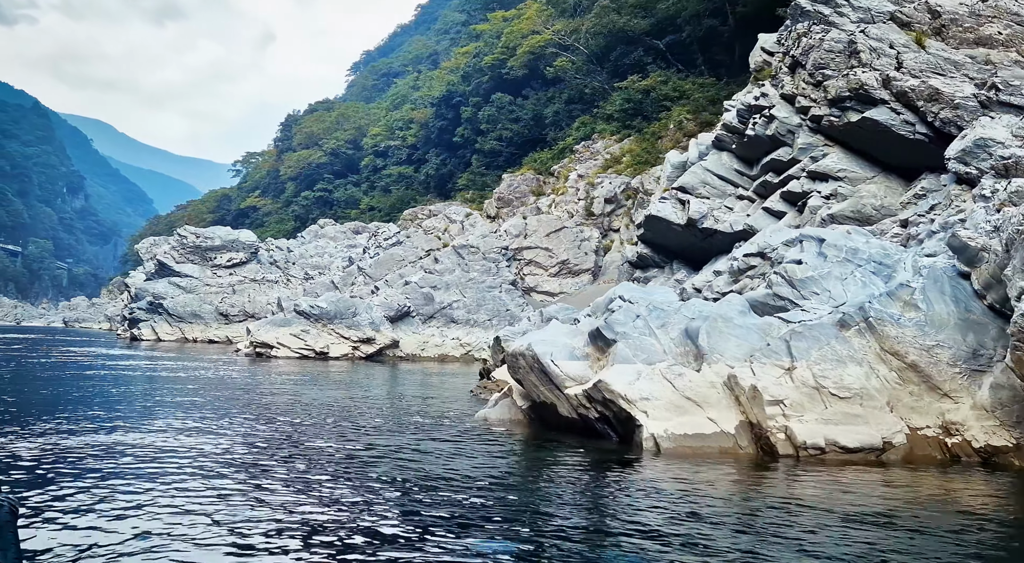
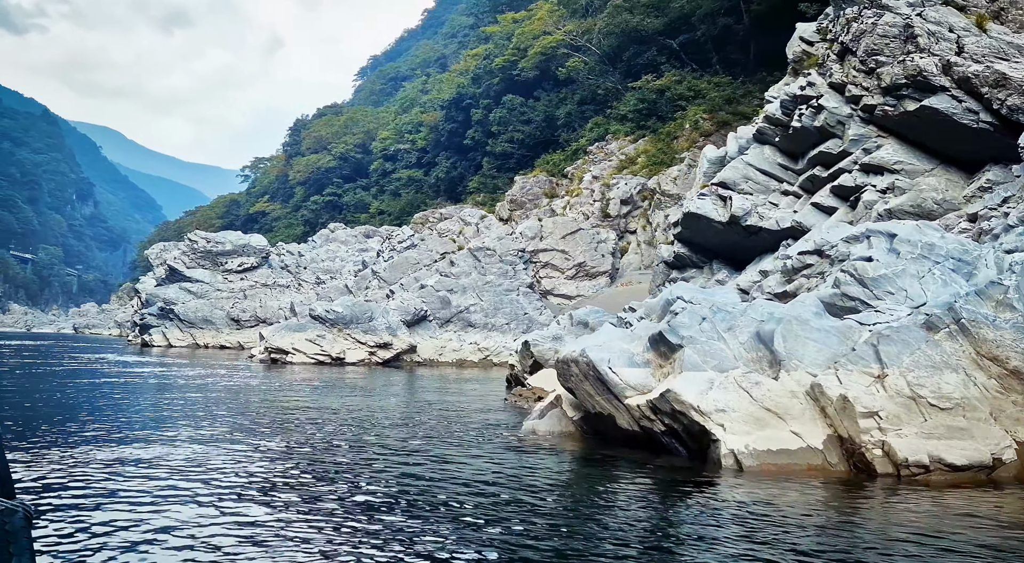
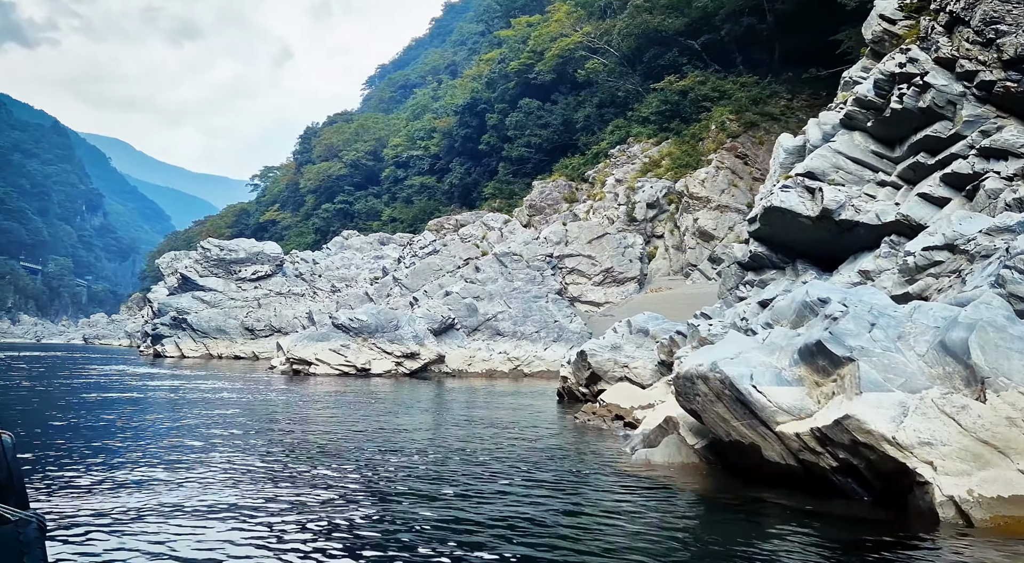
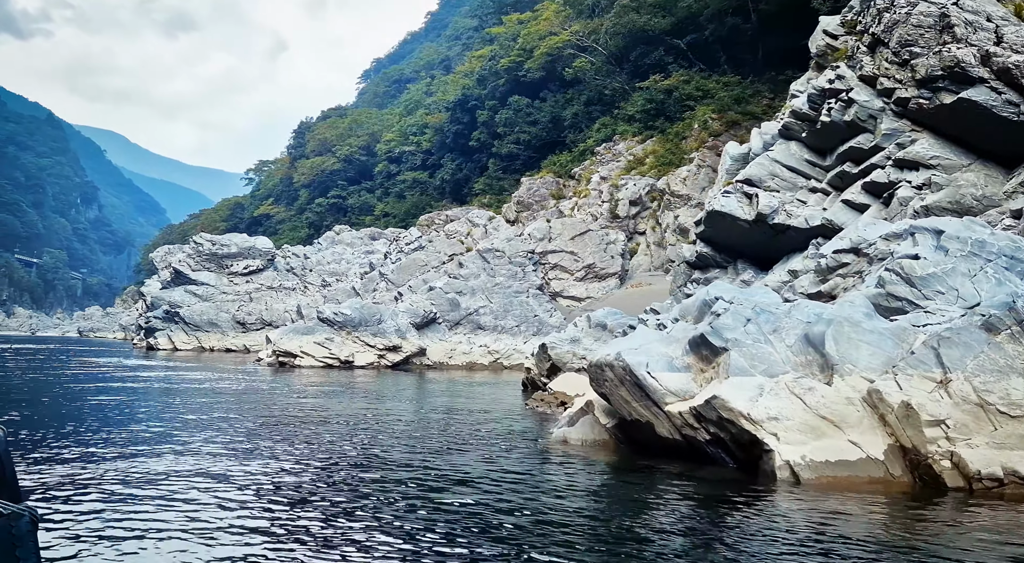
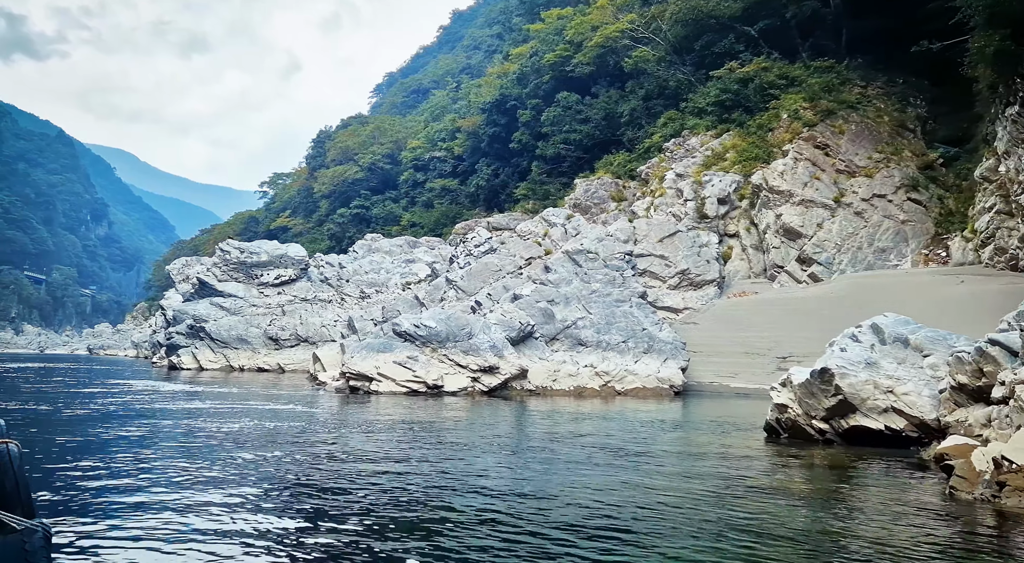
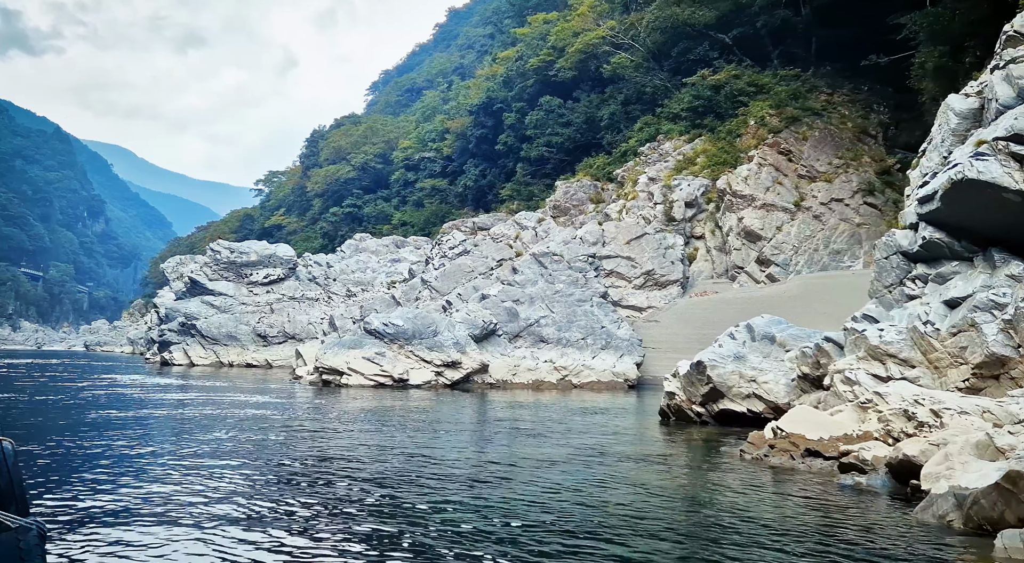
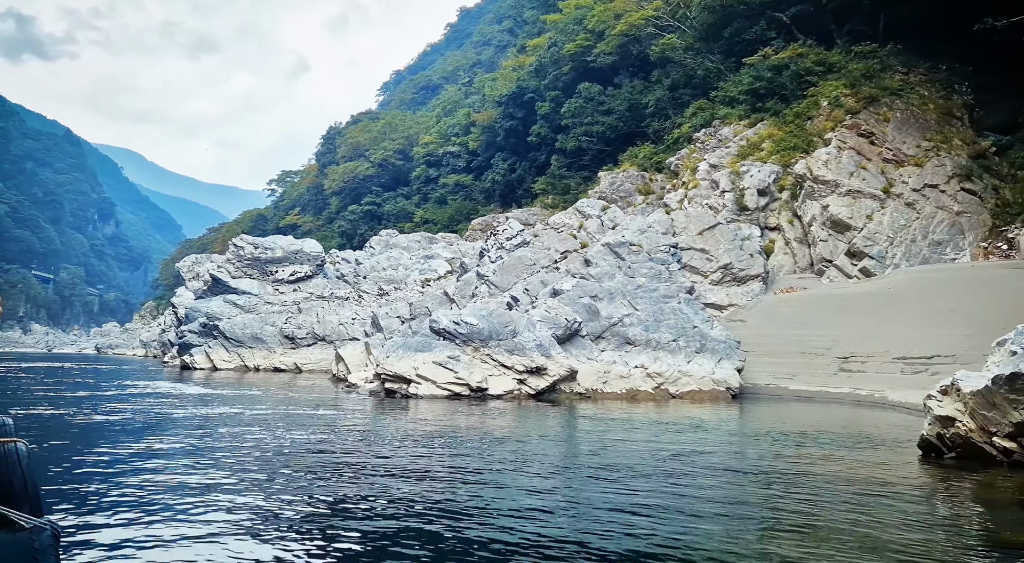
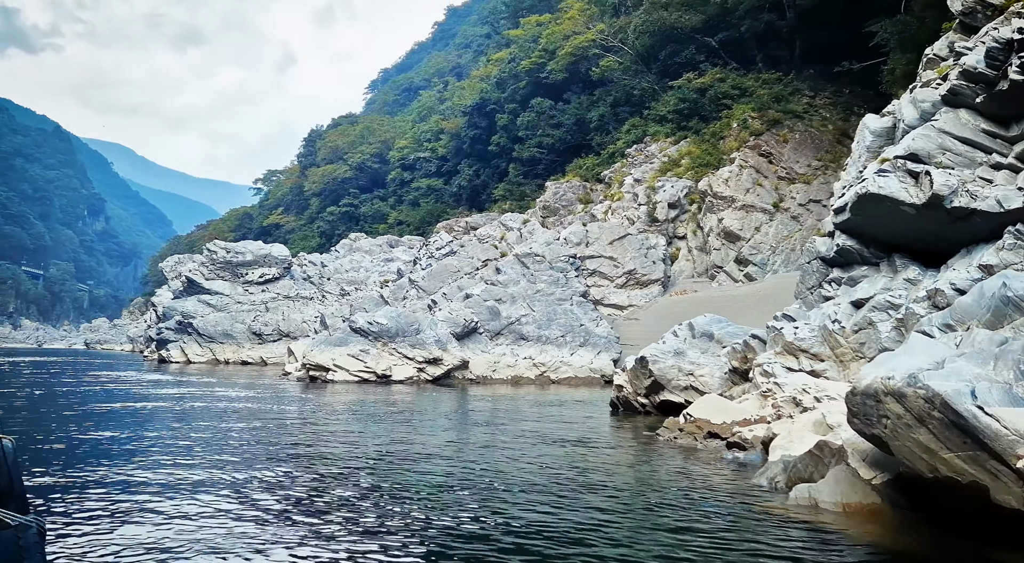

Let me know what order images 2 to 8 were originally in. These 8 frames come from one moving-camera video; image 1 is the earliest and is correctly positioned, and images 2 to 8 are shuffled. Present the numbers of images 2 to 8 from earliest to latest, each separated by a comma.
2, 4, 3, 8, 6, 5, 7
